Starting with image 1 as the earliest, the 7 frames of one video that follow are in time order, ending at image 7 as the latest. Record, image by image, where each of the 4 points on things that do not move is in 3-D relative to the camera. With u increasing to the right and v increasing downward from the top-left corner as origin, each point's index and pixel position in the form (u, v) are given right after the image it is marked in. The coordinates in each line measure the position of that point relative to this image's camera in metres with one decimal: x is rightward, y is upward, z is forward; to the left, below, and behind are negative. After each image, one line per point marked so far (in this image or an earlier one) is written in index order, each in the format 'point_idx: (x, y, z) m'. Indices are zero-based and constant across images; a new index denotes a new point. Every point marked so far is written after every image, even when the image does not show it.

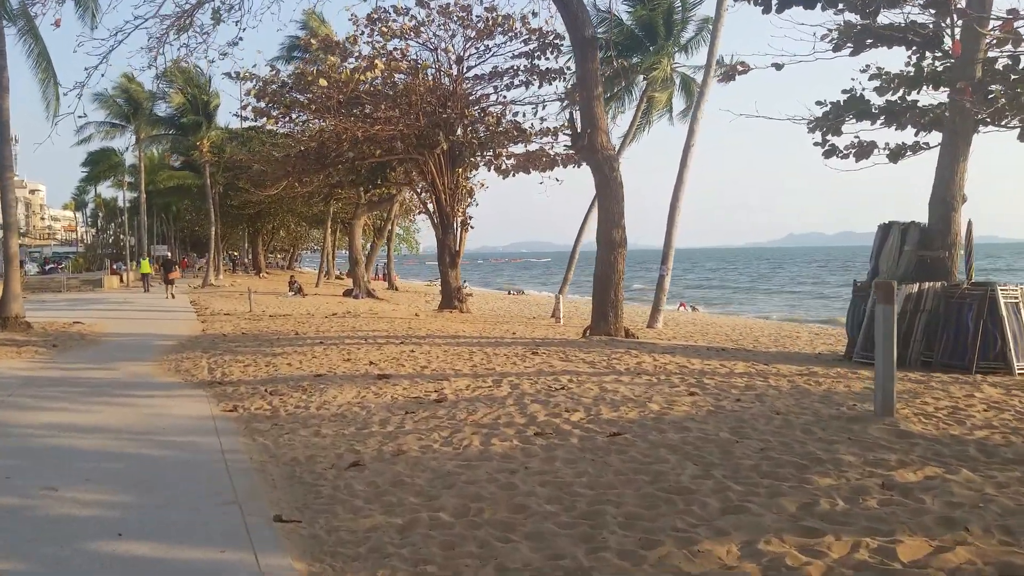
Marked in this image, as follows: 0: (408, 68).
0: (-2.3, +4.8, +18.1) m
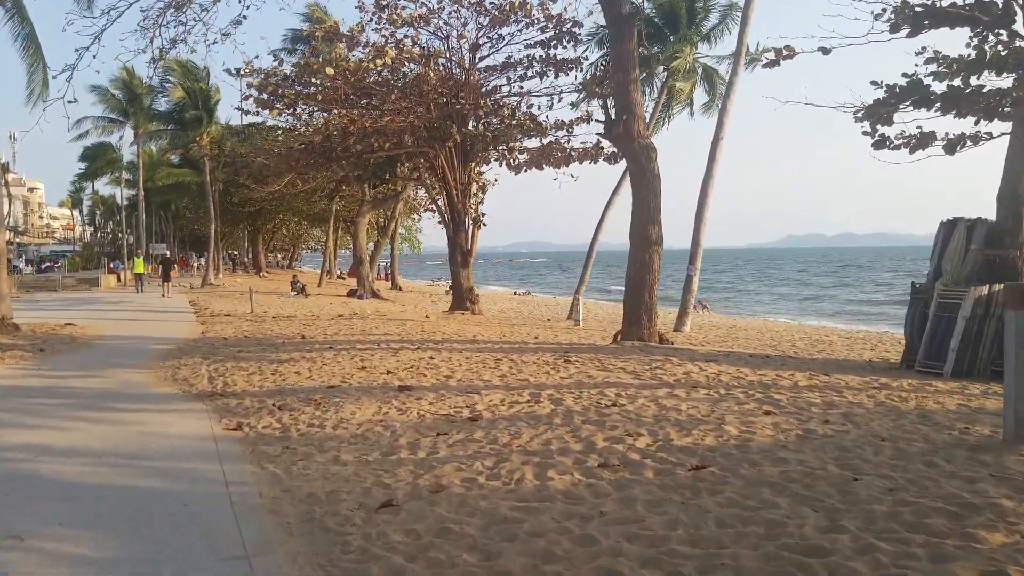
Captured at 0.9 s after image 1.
0: (-1.9, +4.8, +17.2) m
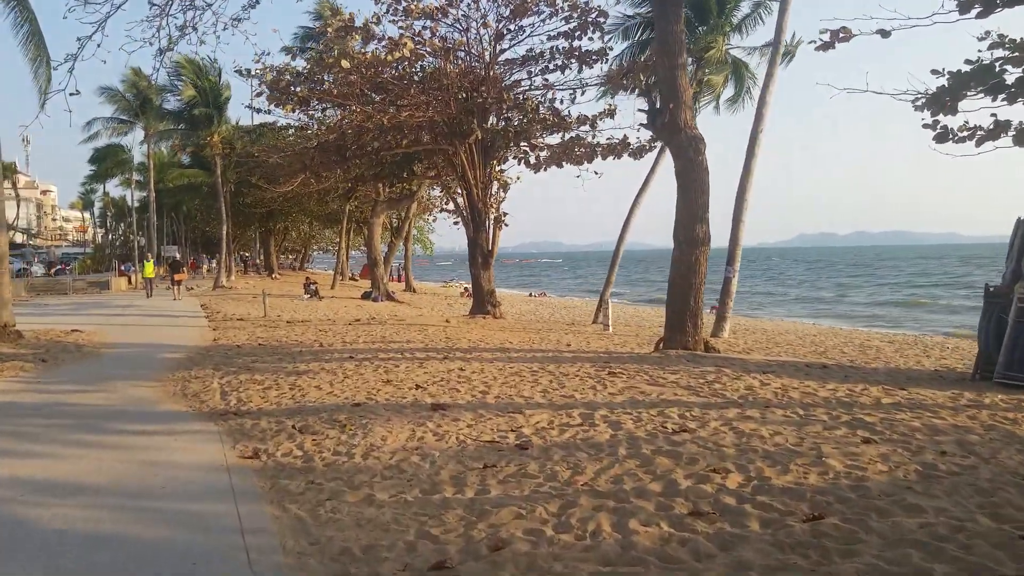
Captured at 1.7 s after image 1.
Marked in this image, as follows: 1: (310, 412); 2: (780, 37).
0: (-1.5, +4.8, +16.4) m
1: (-1.7, -1.0, +6.8) m
2: (+5.1, +4.8, +15.7) m
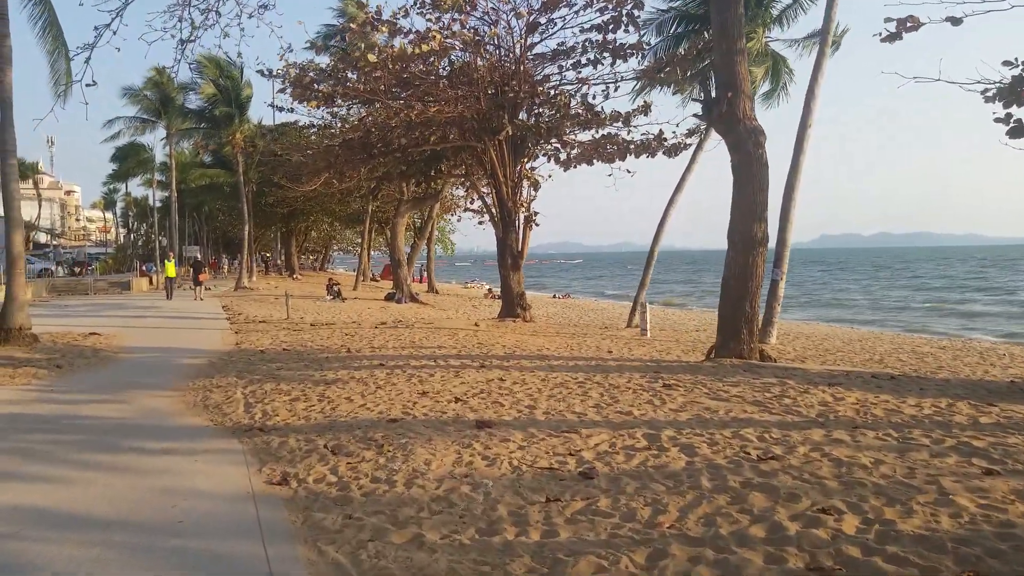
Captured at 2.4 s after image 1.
0: (-0.8, +4.7, +15.8) m
1: (-1.3, -1.1, +6.2) m
2: (+5.7, +4.7, +14.9) m
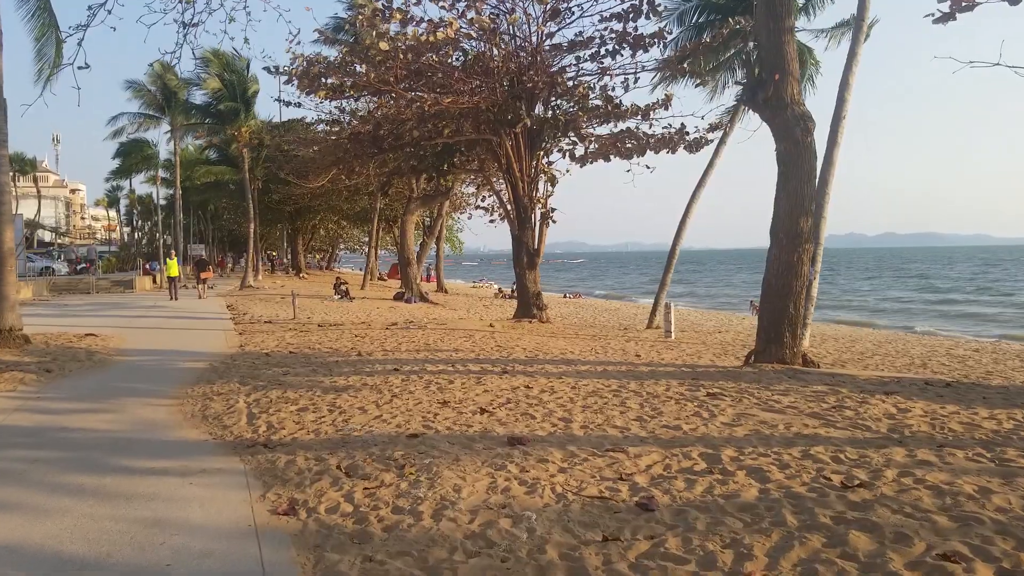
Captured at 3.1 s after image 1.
0: (-0.5, +4.7, +15.1) m
1: (-1.0, -1.1, +5.5) m
2: (+6.0, +4.7, +14.2) m
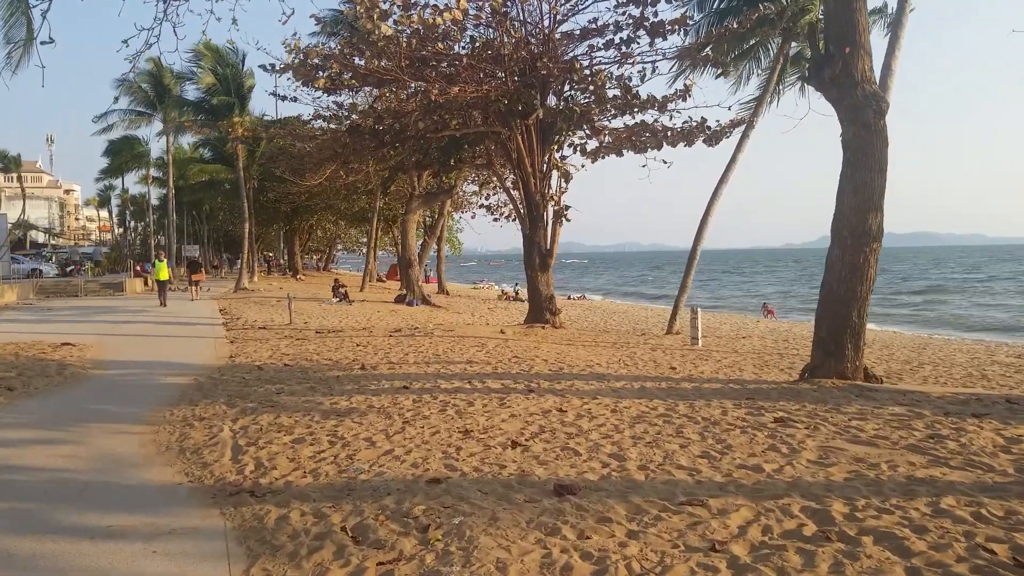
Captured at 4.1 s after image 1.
0: (-0.3, +4.7, +14.0) m
1: (-0.8, -1.1, +4.4) m
2: (+6.2, +4.7, +13.1) m
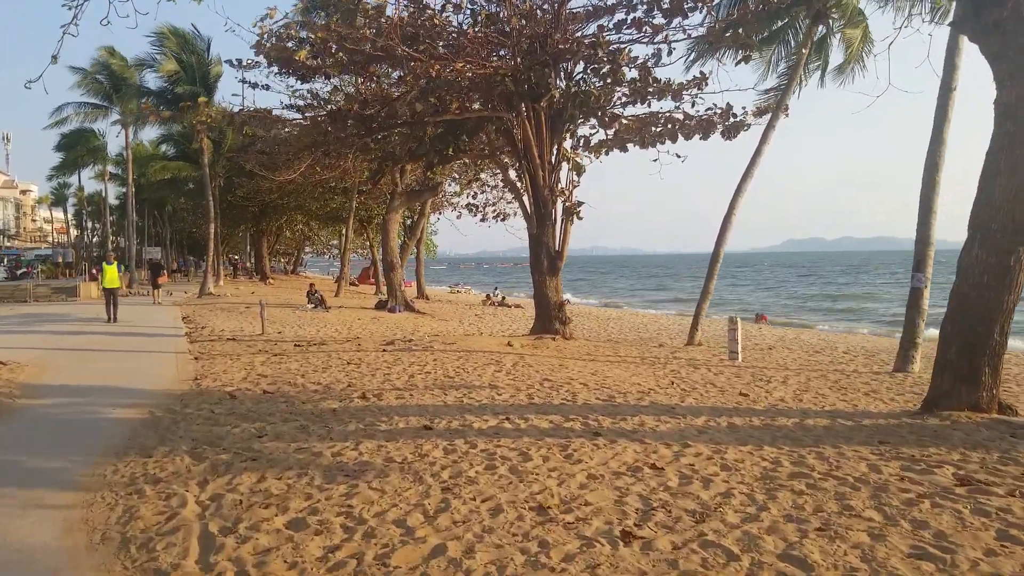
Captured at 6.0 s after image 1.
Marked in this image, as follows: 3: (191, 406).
0: (-0.2, +4.6, +12.3) m
1: (-0.3, -1.2, +2.6) m
2: (+6.4, +4.6, +11.6) m
3: (-2.9, -1.1, +7.4) m
